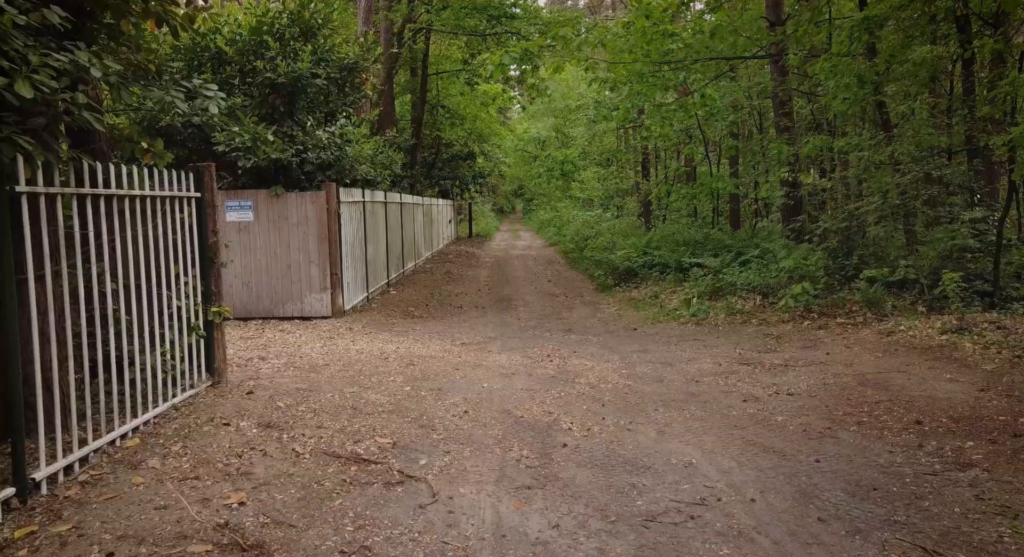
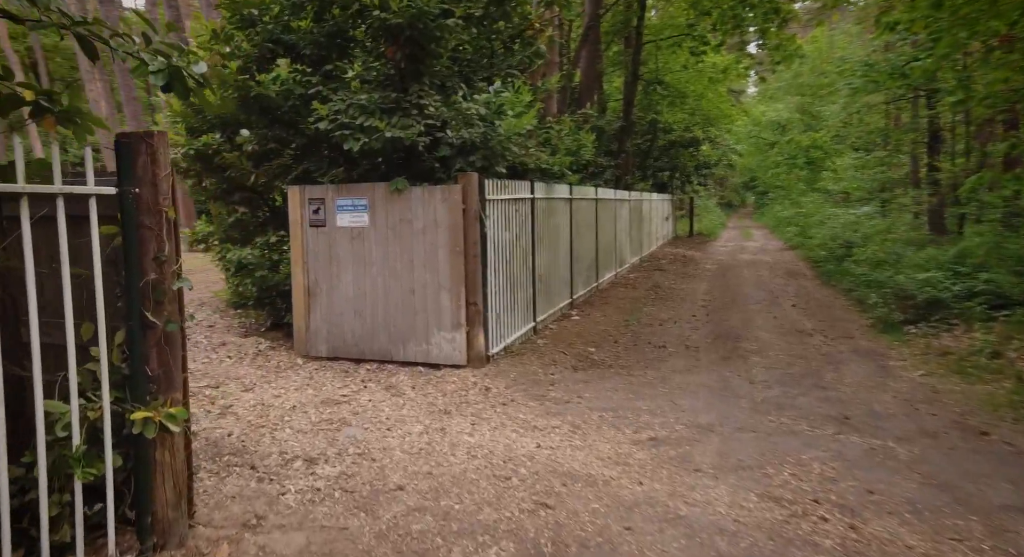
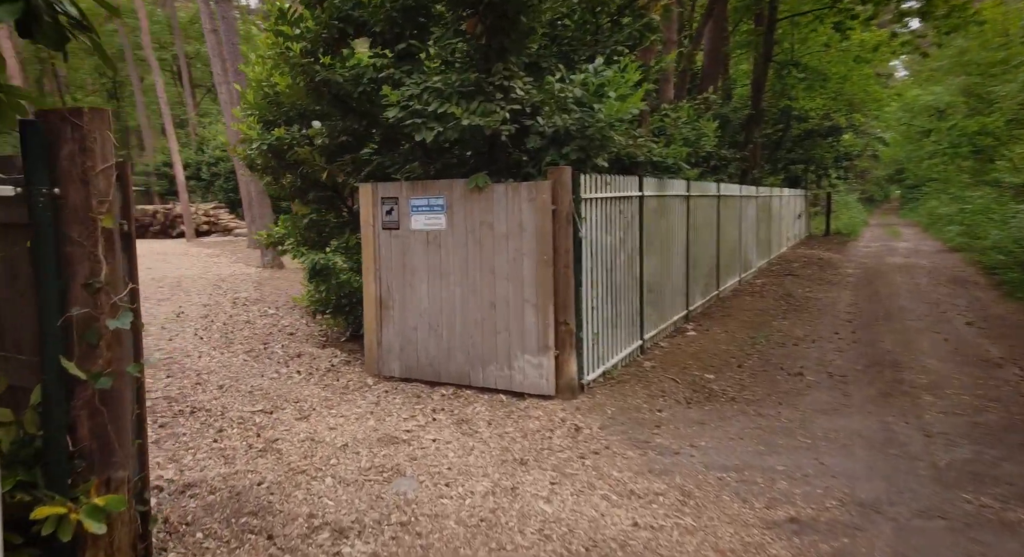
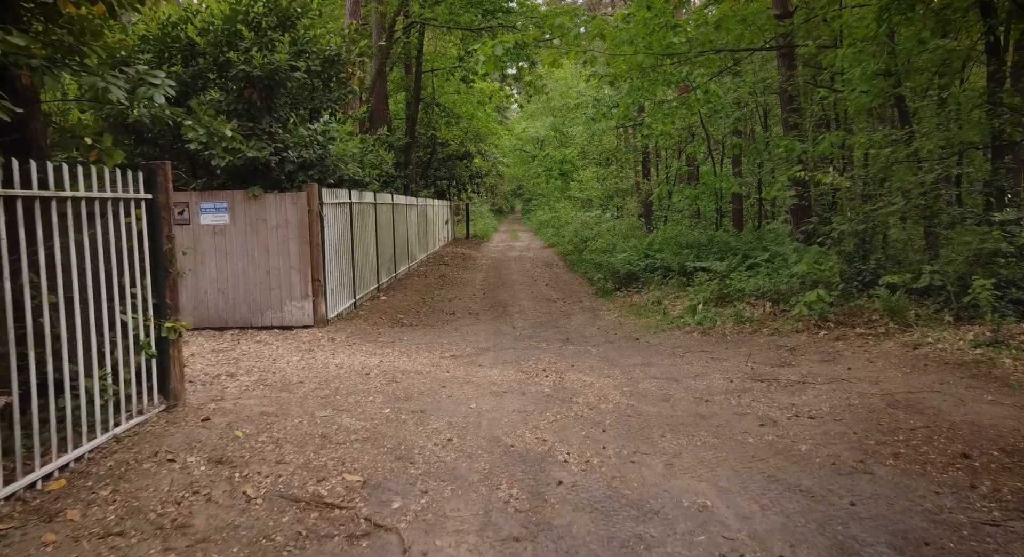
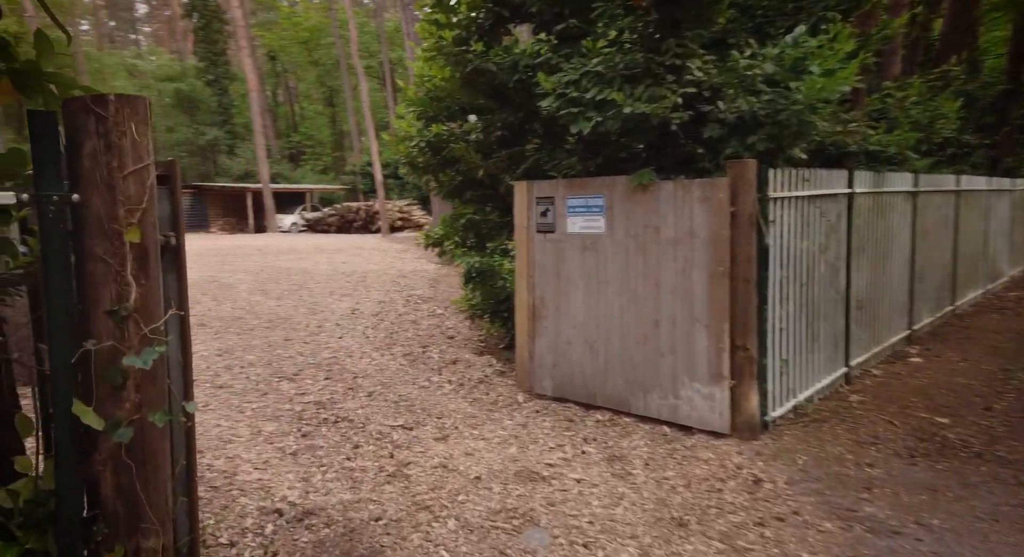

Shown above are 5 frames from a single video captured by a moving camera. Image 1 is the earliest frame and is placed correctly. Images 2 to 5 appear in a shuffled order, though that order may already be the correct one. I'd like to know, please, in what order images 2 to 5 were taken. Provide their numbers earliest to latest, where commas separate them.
4, 2, 3, 5
